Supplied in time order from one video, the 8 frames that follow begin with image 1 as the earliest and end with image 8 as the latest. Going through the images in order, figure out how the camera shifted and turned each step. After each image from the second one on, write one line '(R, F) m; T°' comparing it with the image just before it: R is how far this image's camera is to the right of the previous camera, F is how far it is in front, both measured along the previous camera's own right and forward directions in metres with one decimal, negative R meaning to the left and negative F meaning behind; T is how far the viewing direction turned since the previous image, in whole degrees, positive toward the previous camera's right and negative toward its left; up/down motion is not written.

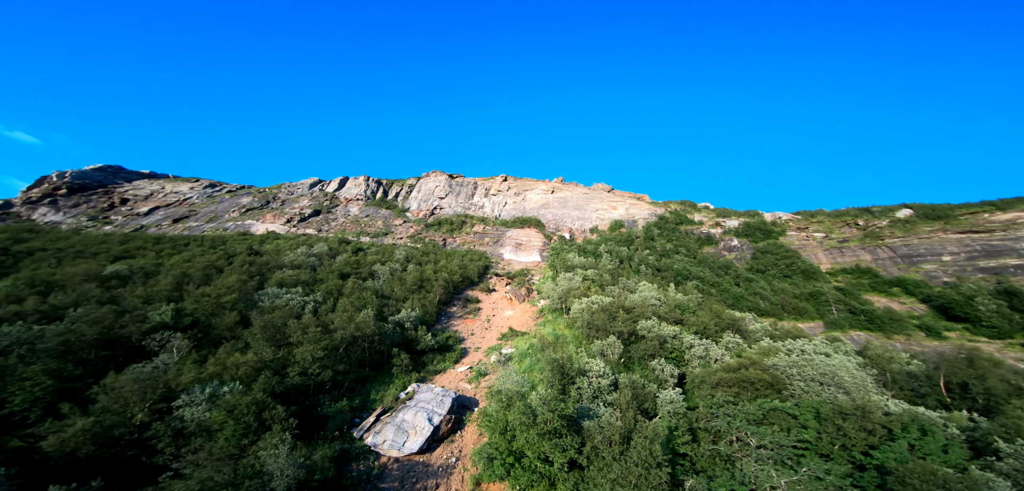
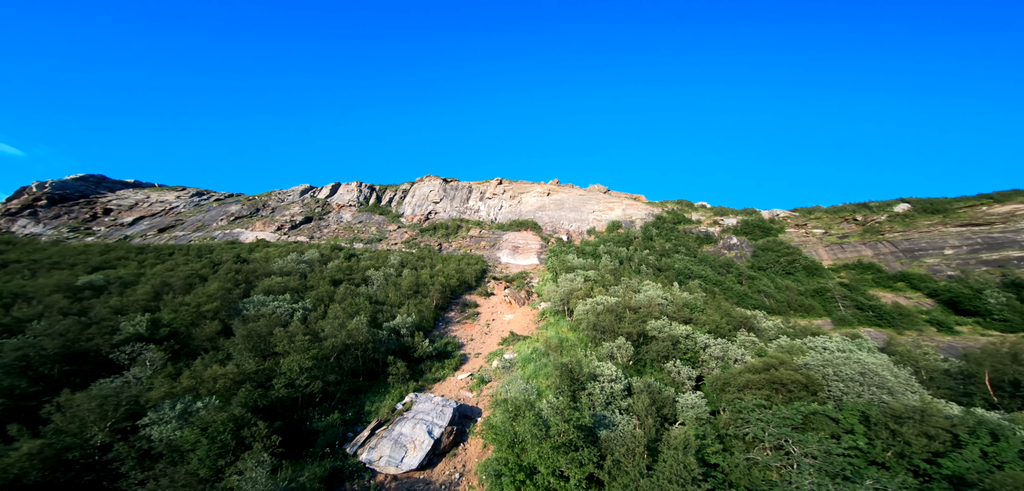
(-0.4, +1.4) m; +1°
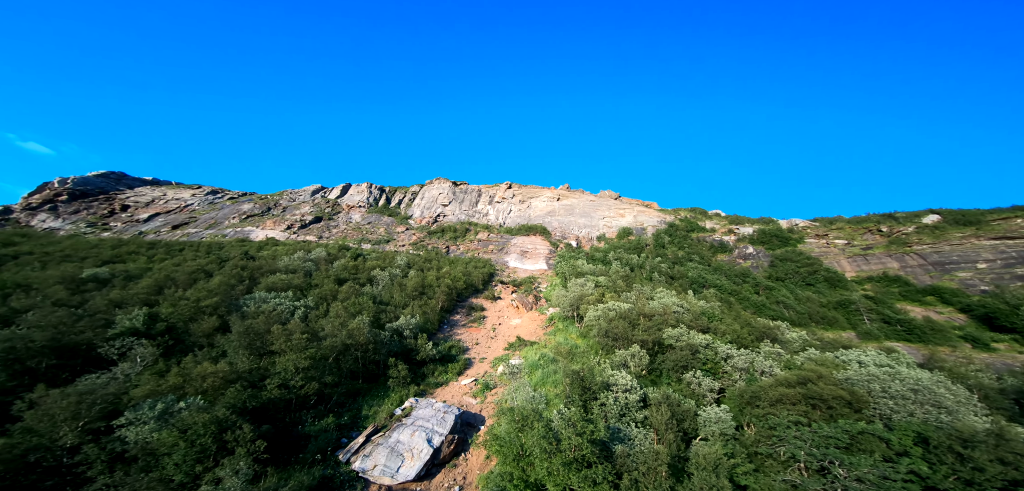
(+0.1, +1.1) m; -2°
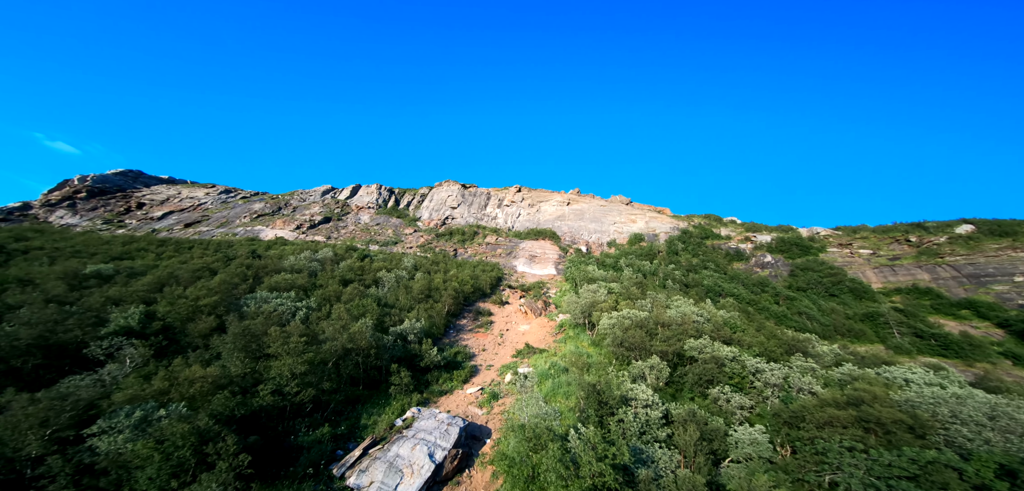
(0.0, +1.2) m; -1°
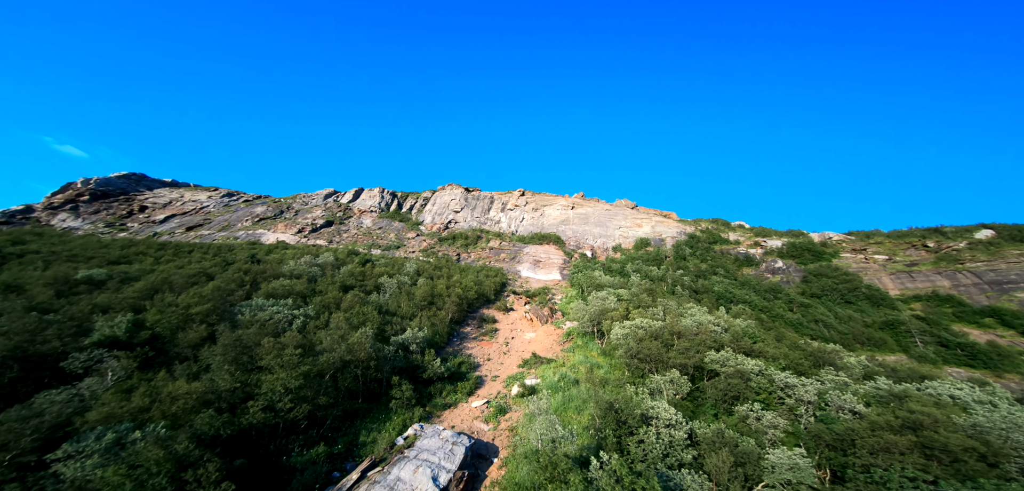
(-0.3, +1.2) m; 0°
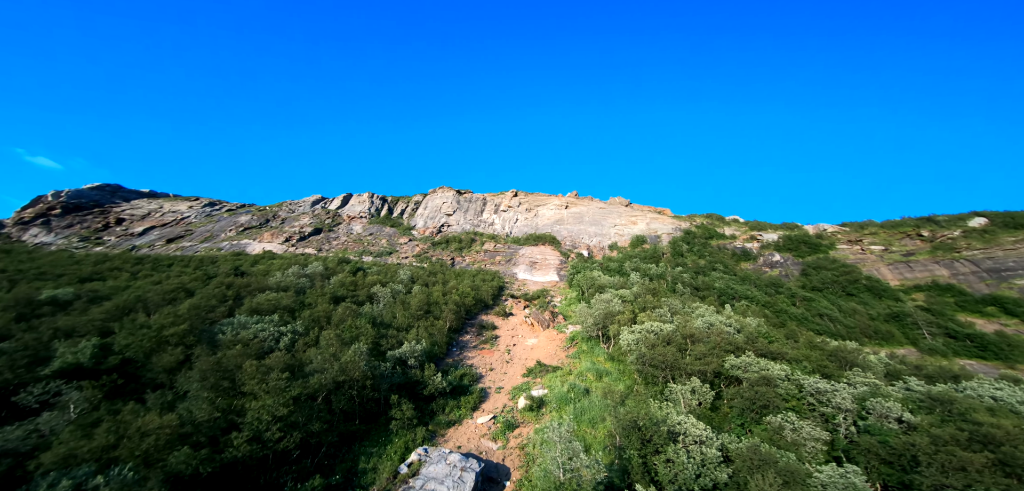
(-0.6, +1.4) m; +1°
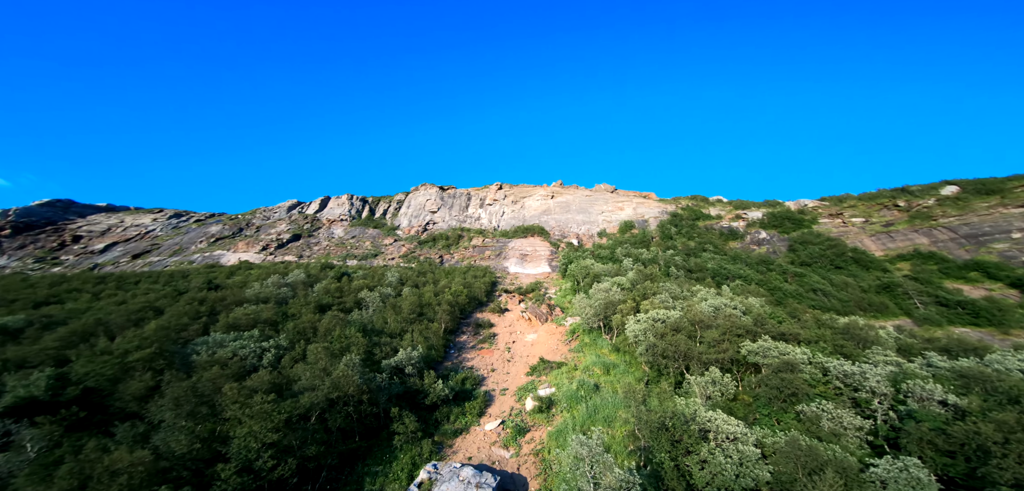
(-0.8, +1.3) m; +3°
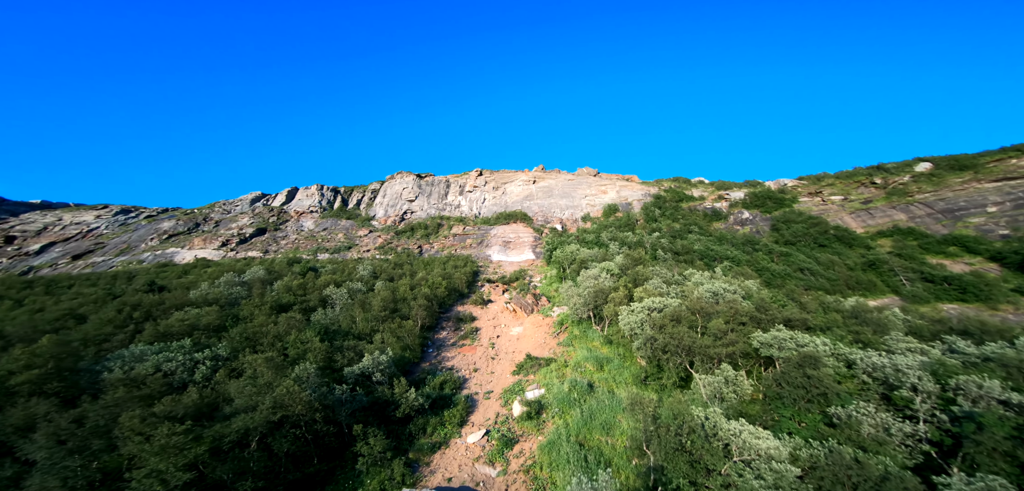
(-0.1, +2.5) m; +3°
